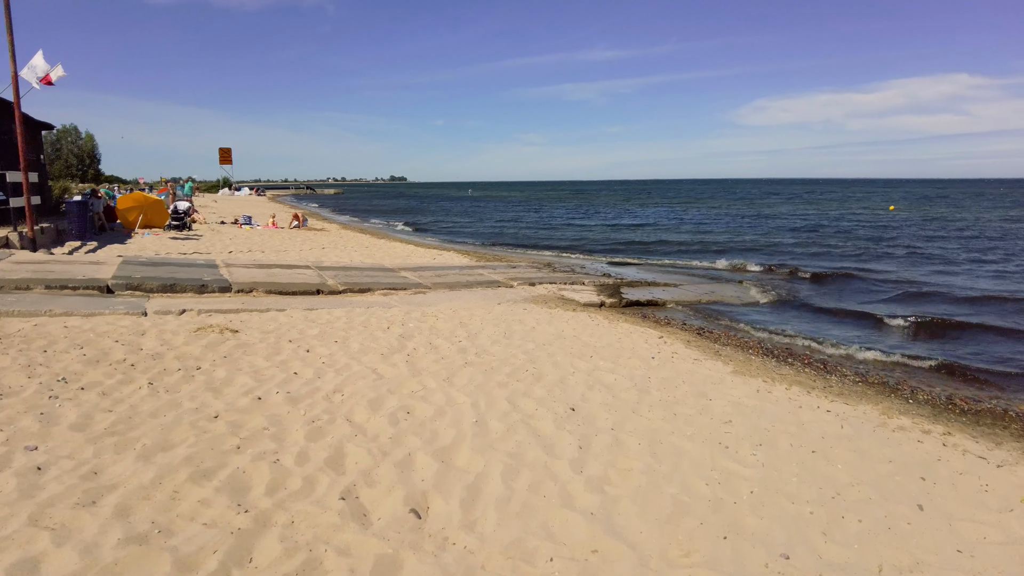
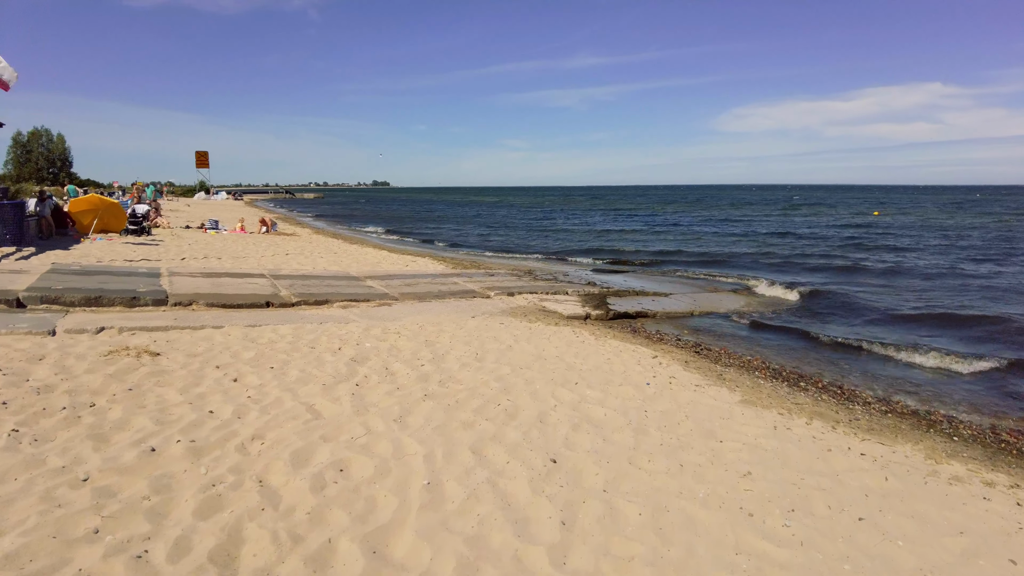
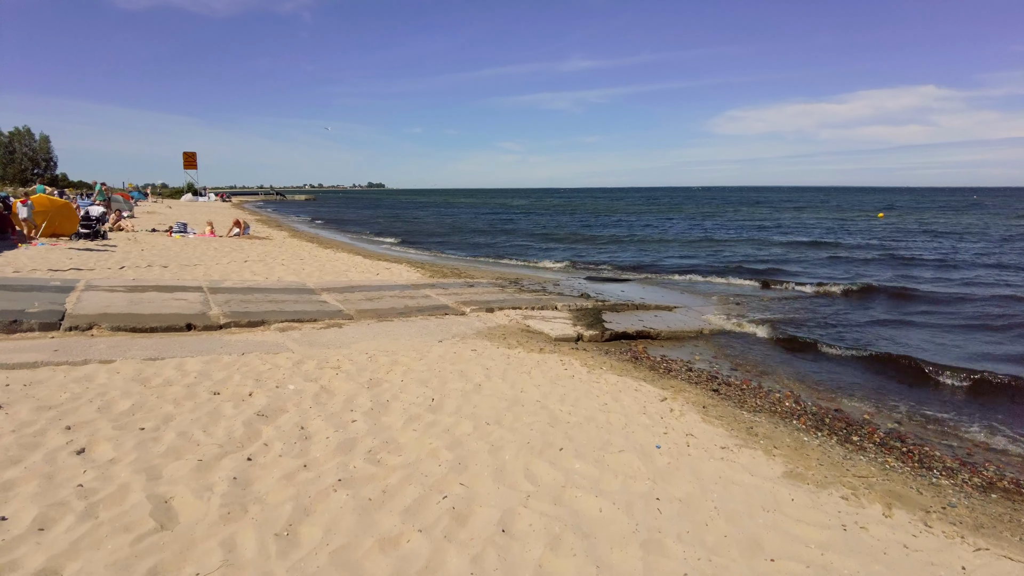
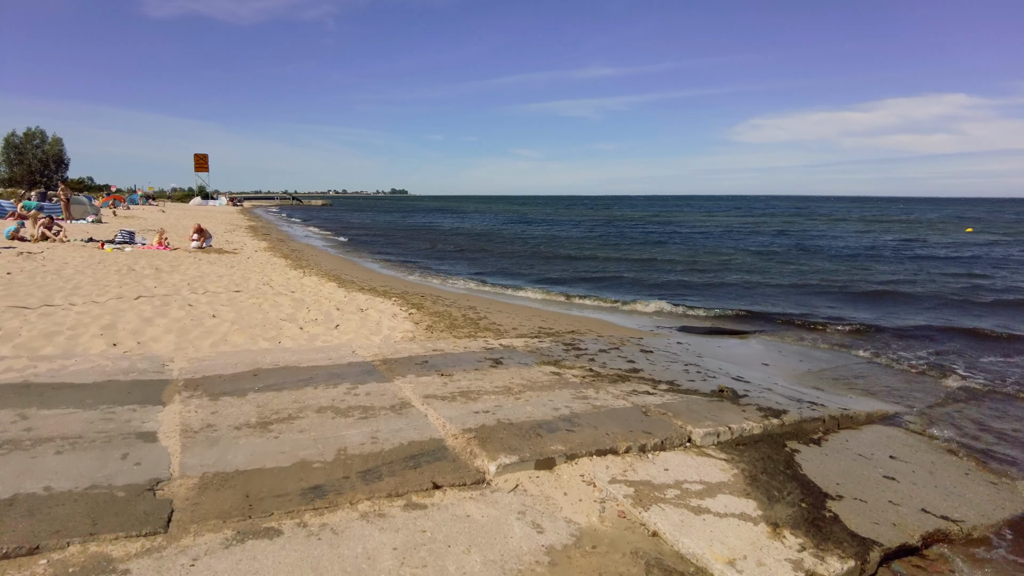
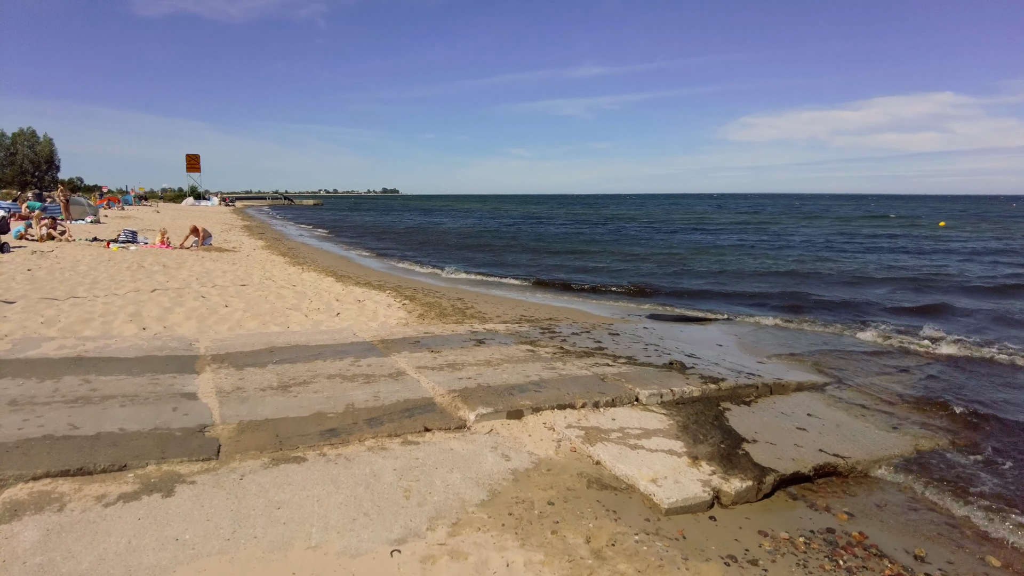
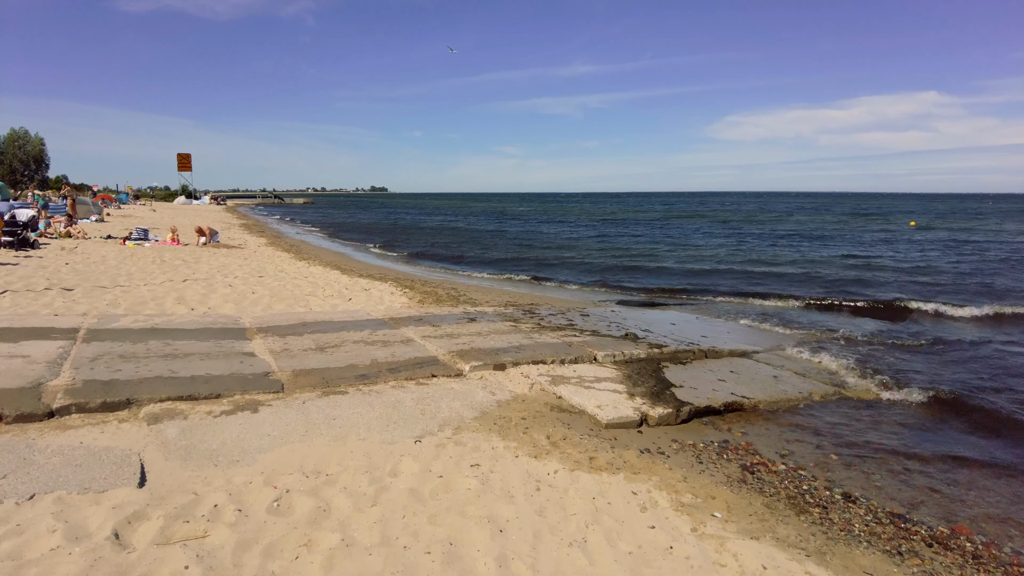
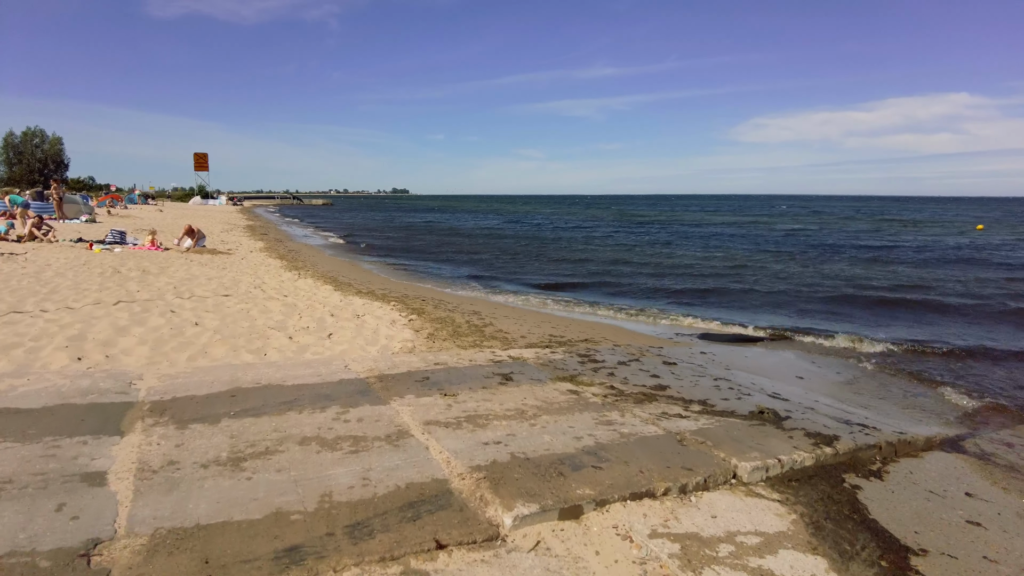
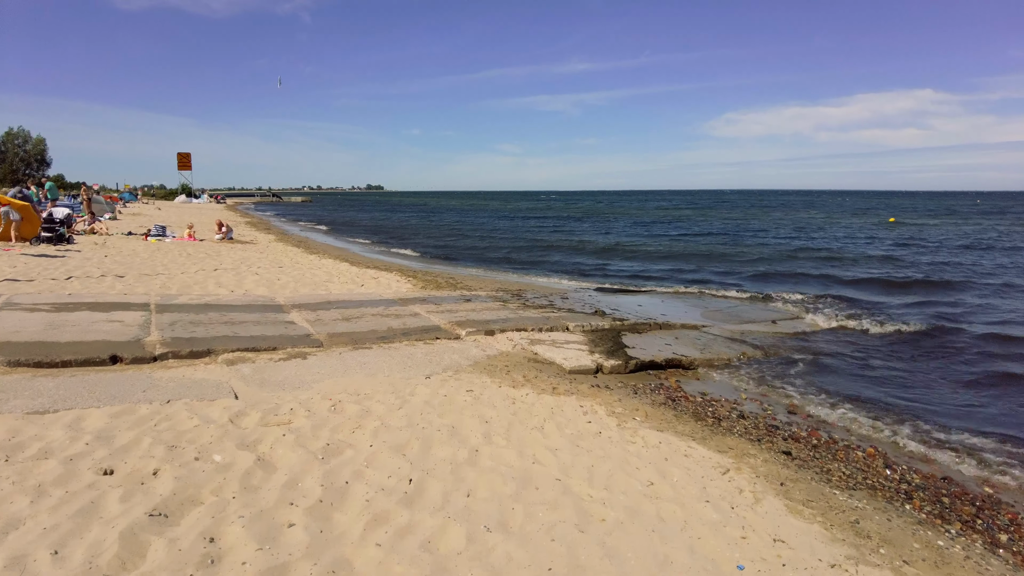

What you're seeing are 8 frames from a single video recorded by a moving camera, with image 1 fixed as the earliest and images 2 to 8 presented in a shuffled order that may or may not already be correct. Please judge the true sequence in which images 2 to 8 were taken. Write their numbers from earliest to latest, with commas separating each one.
2, 3, 8, 6, 5, 4, 7
